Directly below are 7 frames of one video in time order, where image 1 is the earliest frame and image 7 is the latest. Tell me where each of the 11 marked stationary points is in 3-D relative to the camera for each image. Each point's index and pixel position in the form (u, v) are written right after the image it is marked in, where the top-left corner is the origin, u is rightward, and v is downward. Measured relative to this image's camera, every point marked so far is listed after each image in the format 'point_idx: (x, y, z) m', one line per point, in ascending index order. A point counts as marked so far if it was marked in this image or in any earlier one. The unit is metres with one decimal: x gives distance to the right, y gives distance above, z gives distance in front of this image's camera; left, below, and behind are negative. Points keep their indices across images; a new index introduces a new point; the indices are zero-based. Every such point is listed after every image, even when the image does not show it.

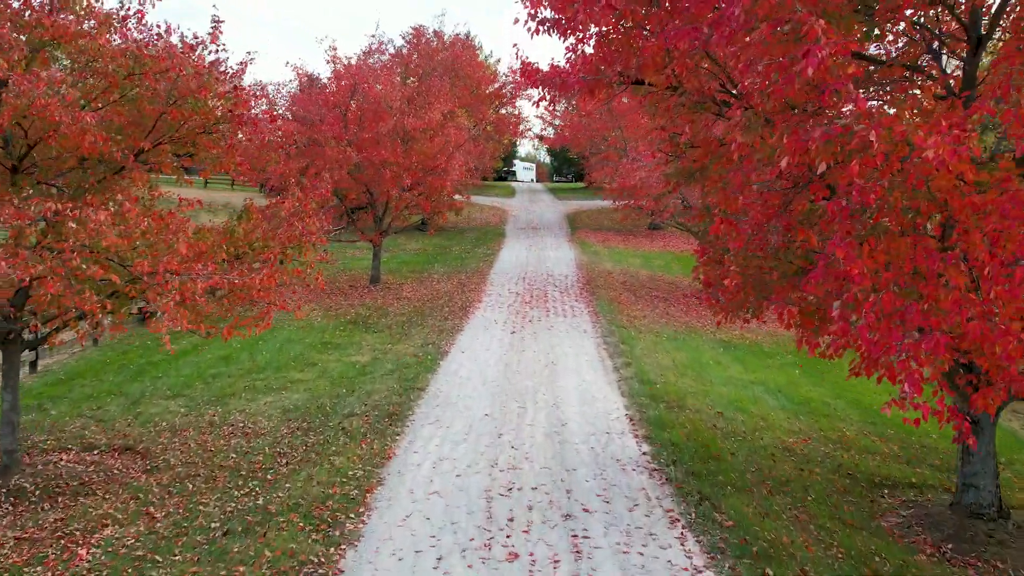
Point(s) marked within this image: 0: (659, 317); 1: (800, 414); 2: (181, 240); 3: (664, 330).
0: (+5.1, -1.1, +16.5) m
1: (+6.5, -2.8, +10.7) m
2: (-4.9, +0.7, +7.1) m
3: (+4.8, -1.4, +15.1) m
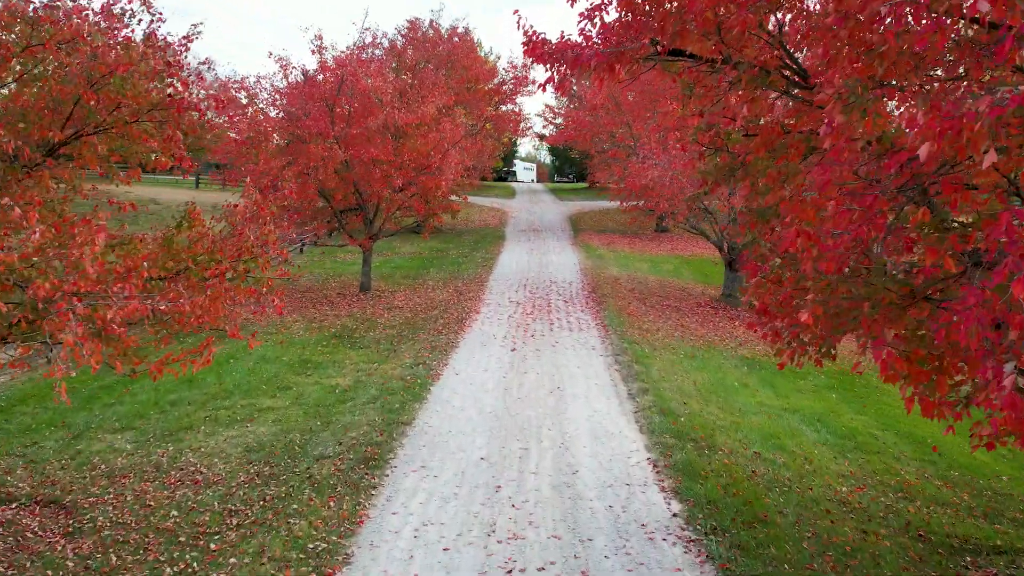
0: (+5.1, -1.4, +15.0) m
1: (+6.5, -3.1, +9.2) m
2: (-4.9, +0.4, +5.6) m
3: (+4.8, -1.7, +13.6) m
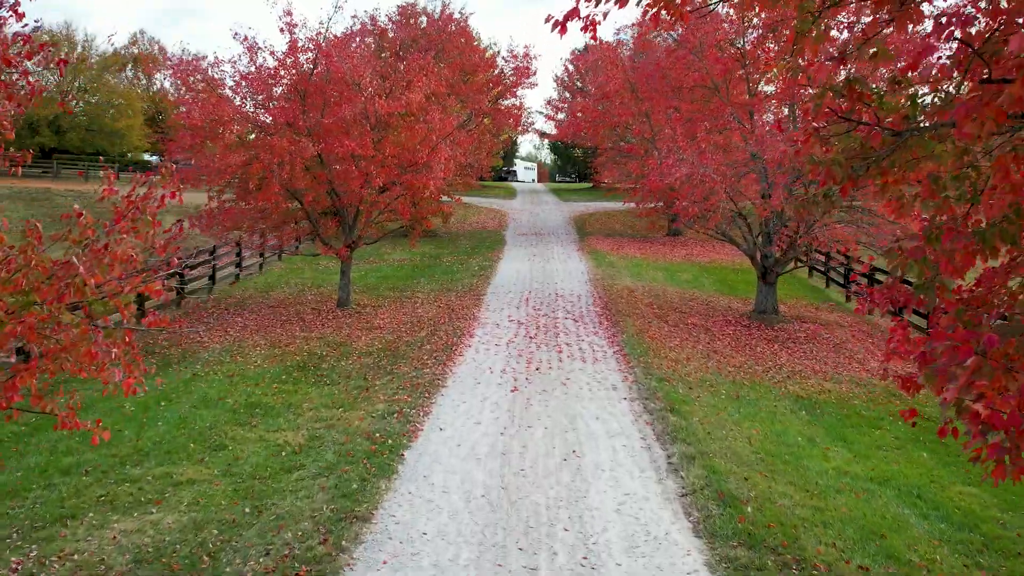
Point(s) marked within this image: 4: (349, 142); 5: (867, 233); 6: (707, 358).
0: (+5.1, -2.0, +12.4) m
1: (+6.5, -3.7, +6.6) m
2: (-4.9, -0.2, +3.0) m
3: (+4.8, -2.3, +11.0) m
4: (-5.0, +4.4, +14.5) m
5: (+11.2, +1.7, +15.0) m
6: (+5.2, -1.9, +12.7) m
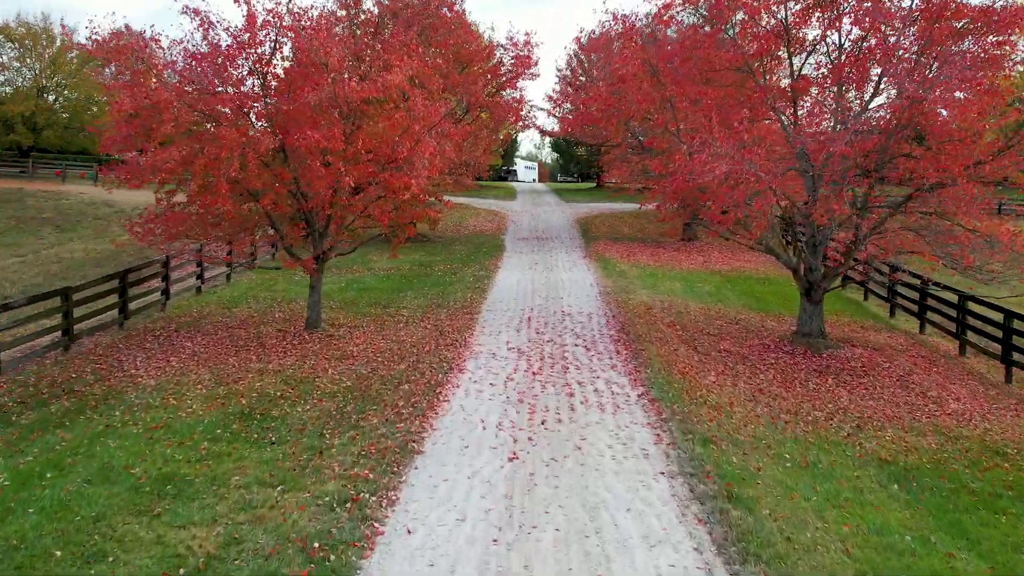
0: (+5.1, -2.5, +9.9) m
1: (+6.4, -4.2, +4.1) m
2: (-5.0, -0.7, +0.5) m
3: (+4.8, -2.8, +8.5) m
4: (-5.0, +3.9, +12.0) m
5: (+11.2, +1.2, +12.5) m
6: (+5.2, -2.5, +10.2) m
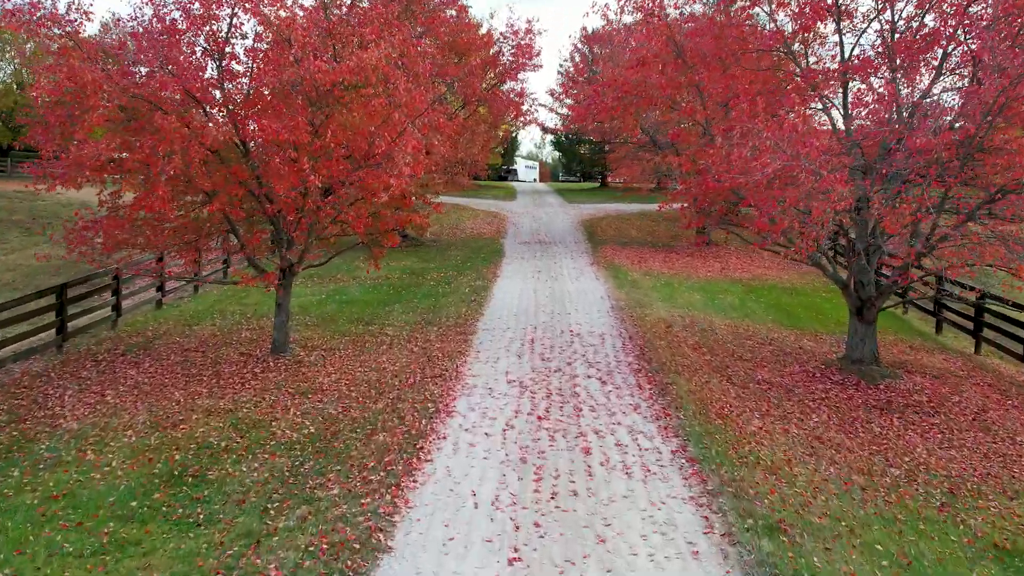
0: (+5.1, -3.0, +7.8) m
1: (+6.5, -4.7, +2.0) m
2: (-5.0, -1.2, -1.6) m
3: (+4.8, -3.3, +6.4) m
4: (-5.0, +3.4, +9.9) m
5: (+11.2, +0.7, +10.4) m
6: (+5.2, -2.9, +8.1) m
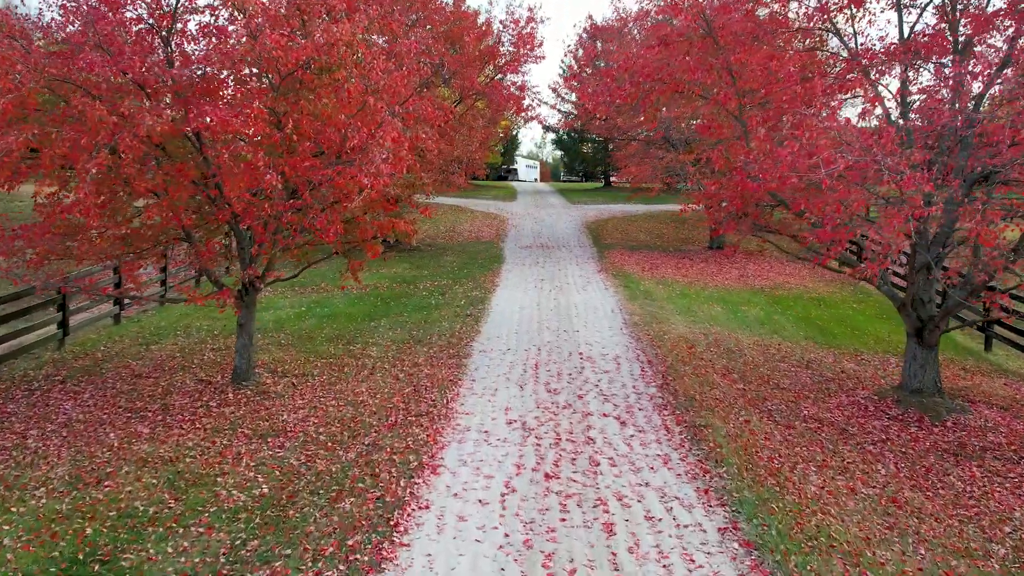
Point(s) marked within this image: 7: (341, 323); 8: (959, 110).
0: (+5.1, -3.4, +6.1) m
1: (+6.5, -5.1, +0.2) m
2: (-4.9, -1.6, -3.3) m
3: (+4.8, -3.7, +4.6) m
4: (-5.0, +3.0, +8.1) m
5: (+11.2, +0.3, +8.6) m
6: (+5.2, -3.3, +6.4) m
7: (-5.2, -1.1, +14.4) m
8: (+7.9, +3.1, +8.3) m
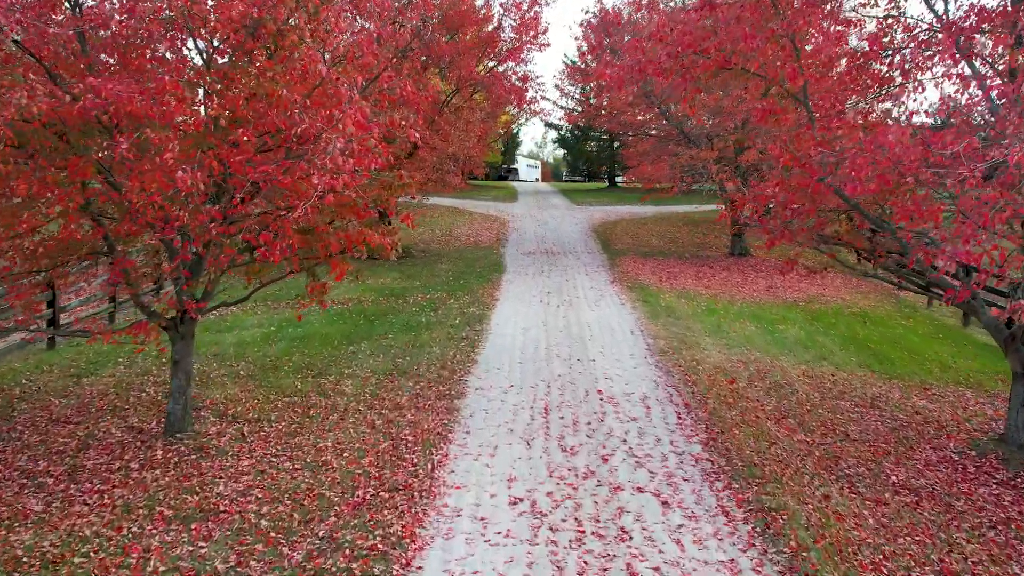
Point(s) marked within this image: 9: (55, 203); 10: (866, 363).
0: (+5.2, -3.9, +3.9) m
1: (+6.5, -5.6, -1.9) m
2: (-4.9, -2.1, -5.5) m
3: (+4.9, -4.2, +2.5) m
4: (-4.9, +2.5, +6.0) m
5: (+11.3, -0.2, +6.5) m
6: (+5.3, -3.8, +4.2) m
7: (-5.1, -1.5, +12.2) m
8: (+8.0, +2.6, +6.2) m
9: (-6.5, +1.2, +6.7) m
10: (+9.2, -1.9, +12.4) m
